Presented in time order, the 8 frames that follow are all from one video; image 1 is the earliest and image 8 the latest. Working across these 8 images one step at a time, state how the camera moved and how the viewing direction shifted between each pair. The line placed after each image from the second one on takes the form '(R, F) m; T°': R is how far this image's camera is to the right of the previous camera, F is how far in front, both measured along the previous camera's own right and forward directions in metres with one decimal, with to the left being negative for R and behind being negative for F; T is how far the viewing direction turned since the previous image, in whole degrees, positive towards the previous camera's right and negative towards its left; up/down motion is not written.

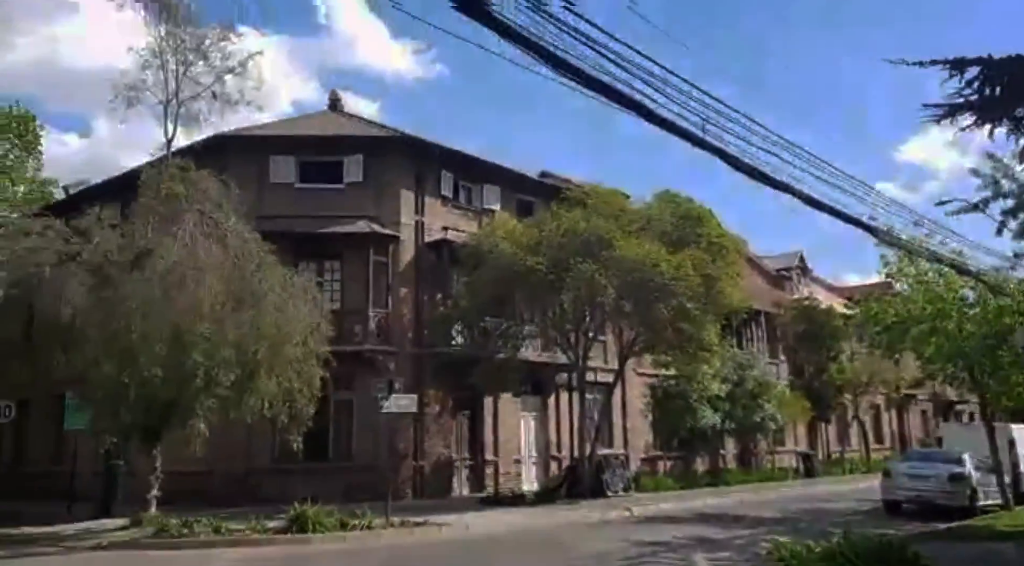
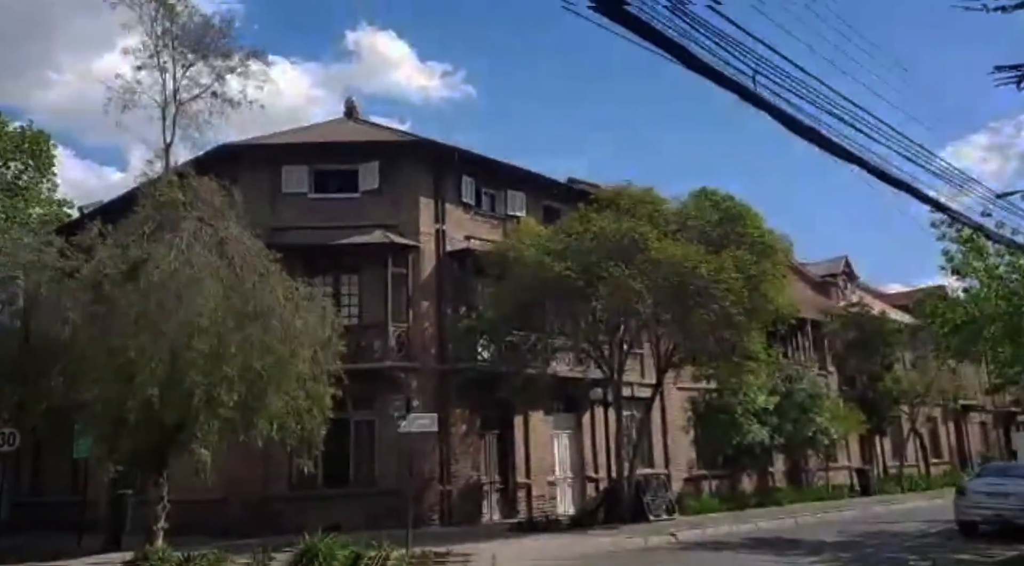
(+0.2, +1.3) m; -2°
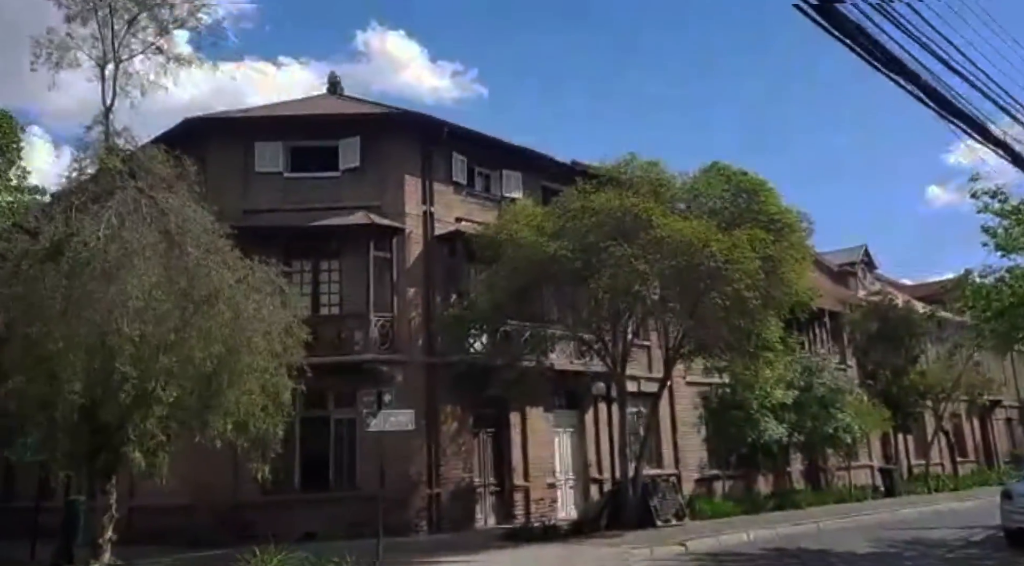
(+0.4, +1.6) m; -1°
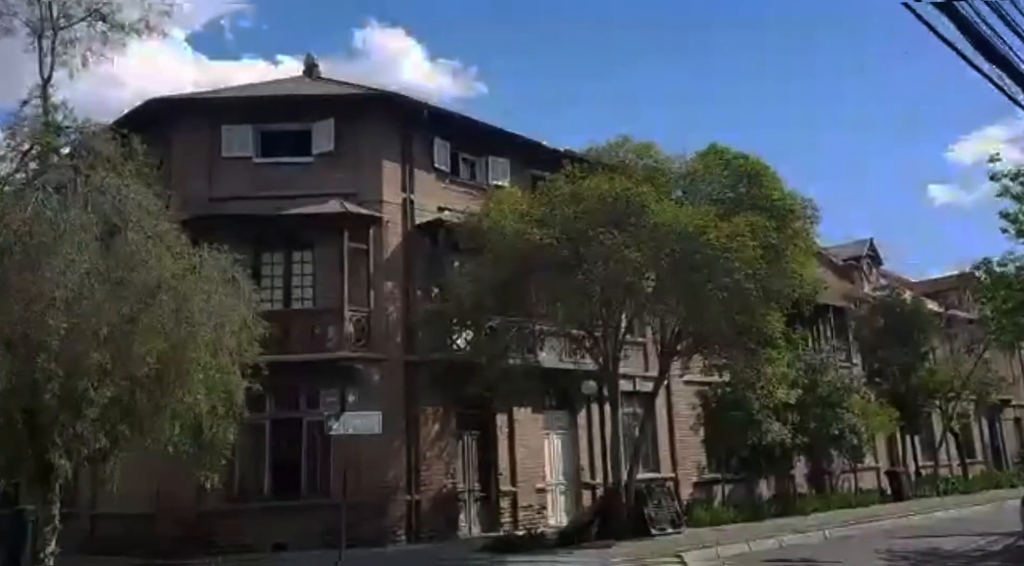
(+0.3, +1.1) m; 0°
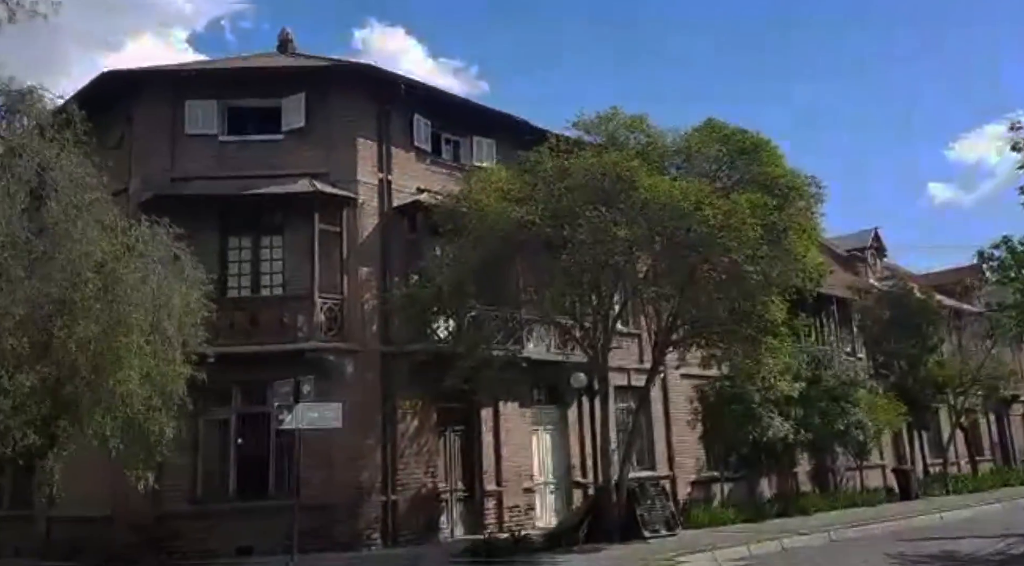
(+0.3, +1.1) m; 0°
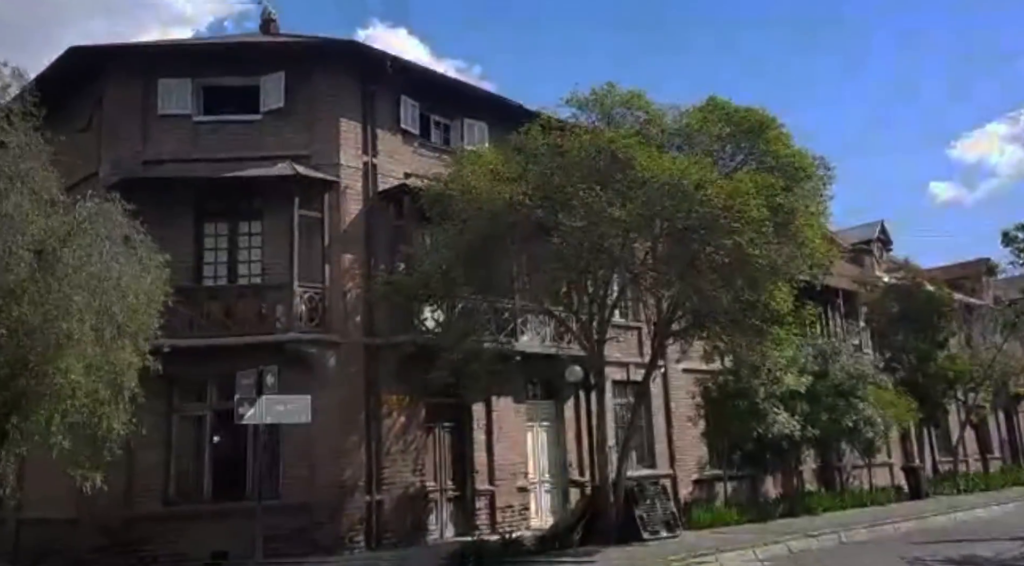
(+0.2, +0.8) m; 0°
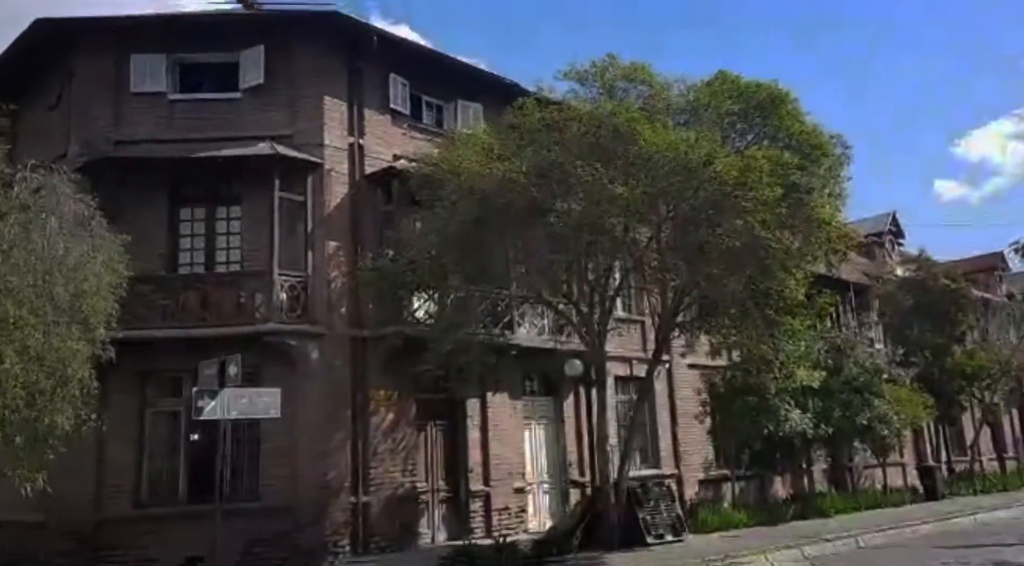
(+0.1, +0.9) m; 0°
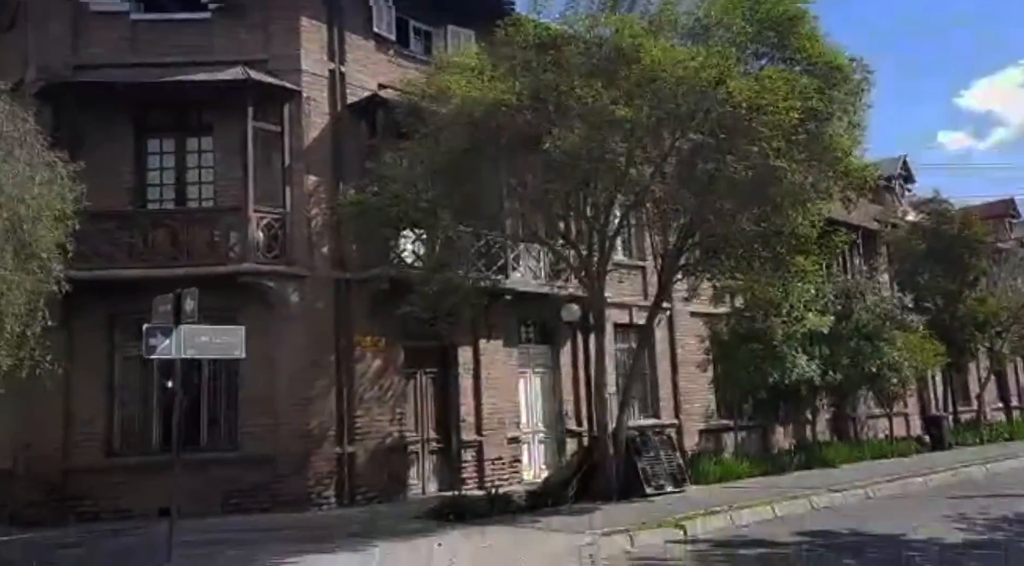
(+0.1, +0.9) m; 0°
